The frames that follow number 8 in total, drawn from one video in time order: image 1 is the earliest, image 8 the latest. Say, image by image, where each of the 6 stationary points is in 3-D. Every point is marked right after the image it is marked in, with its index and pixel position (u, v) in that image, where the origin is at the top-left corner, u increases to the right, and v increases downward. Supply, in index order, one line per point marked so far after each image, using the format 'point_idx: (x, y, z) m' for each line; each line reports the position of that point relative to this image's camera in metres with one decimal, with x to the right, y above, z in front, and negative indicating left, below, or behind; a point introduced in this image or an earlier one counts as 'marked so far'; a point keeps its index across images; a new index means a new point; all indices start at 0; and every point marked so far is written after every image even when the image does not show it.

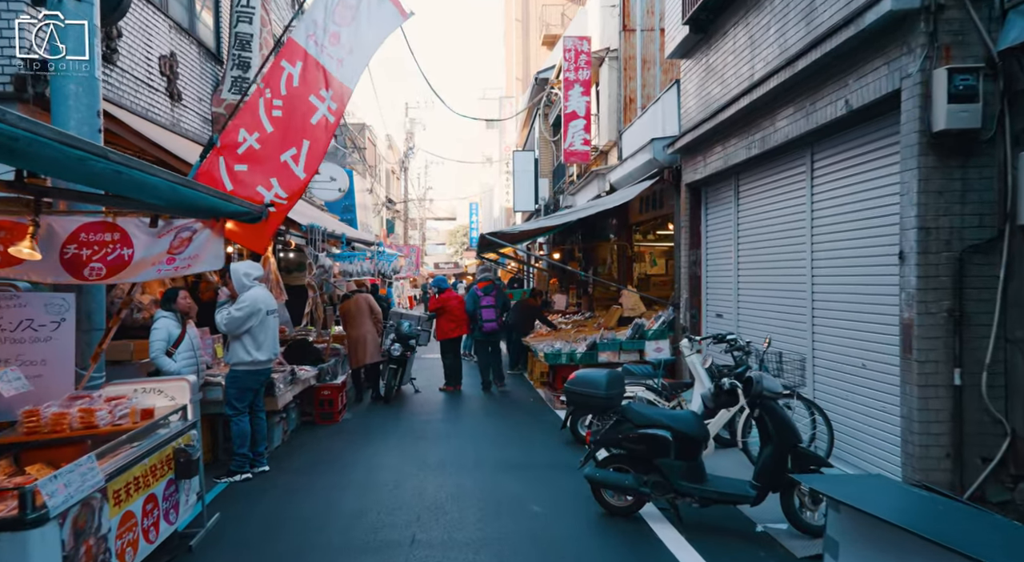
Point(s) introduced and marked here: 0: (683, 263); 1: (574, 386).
0: (+2.3, +0.2, +9.8) m
1: (+0.5, -0.8, +5.5) m
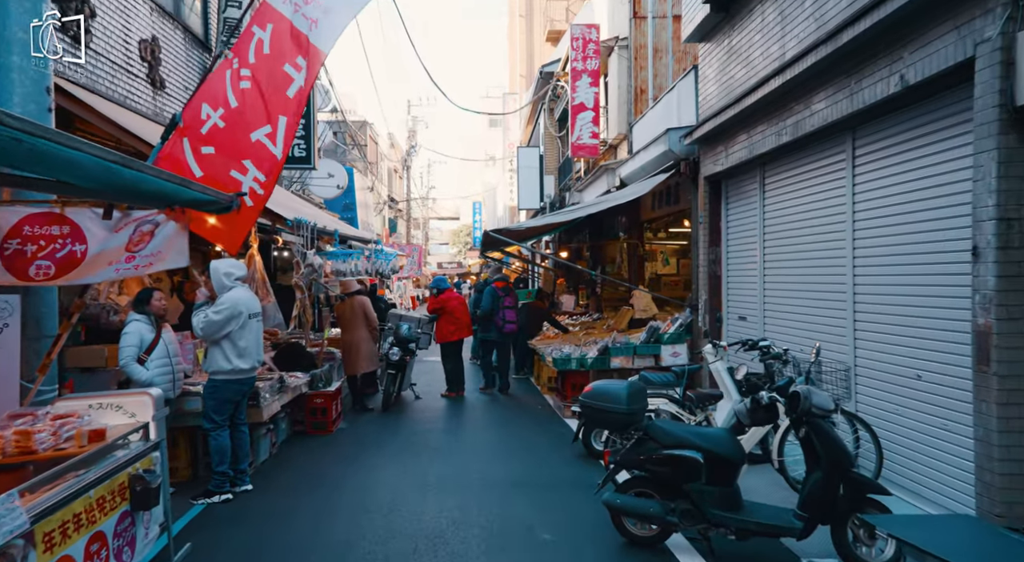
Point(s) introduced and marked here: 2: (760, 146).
0: (+2.4, +0.2, +9.1) m
1: (+0.6, -0.8, +4.9) m
2: (+2.5, +1.4, +7.2) m
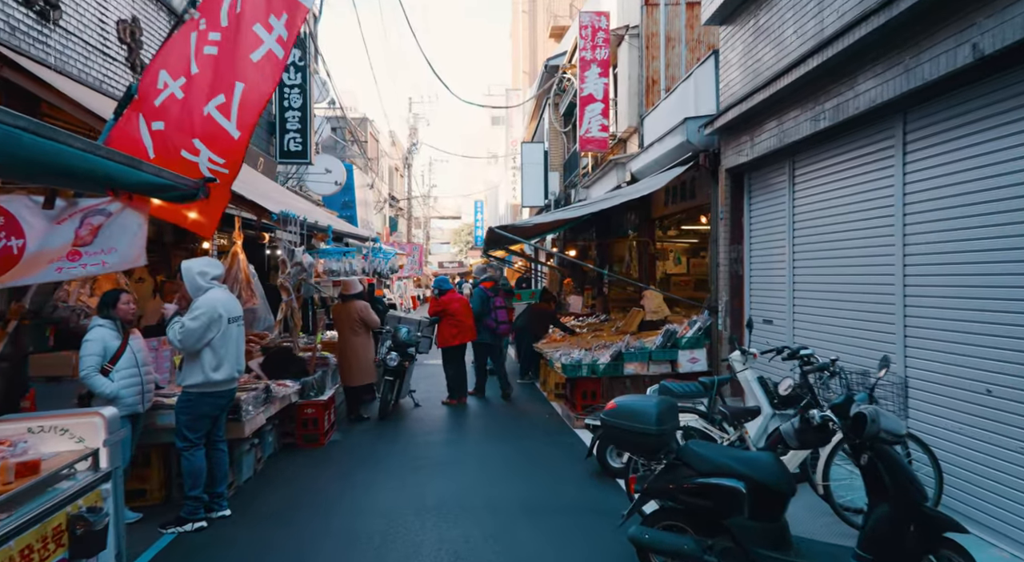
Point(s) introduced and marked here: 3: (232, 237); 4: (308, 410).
0: (+2.5, +0.2, +8.5) m
1: (+0.6, -0.8, +4.3) m
2: (+2.6, +1.4, +6.6) m
3: (-2.6, +0.4, +6.6) m
4: (-2.3, -1.4, +7.9) m
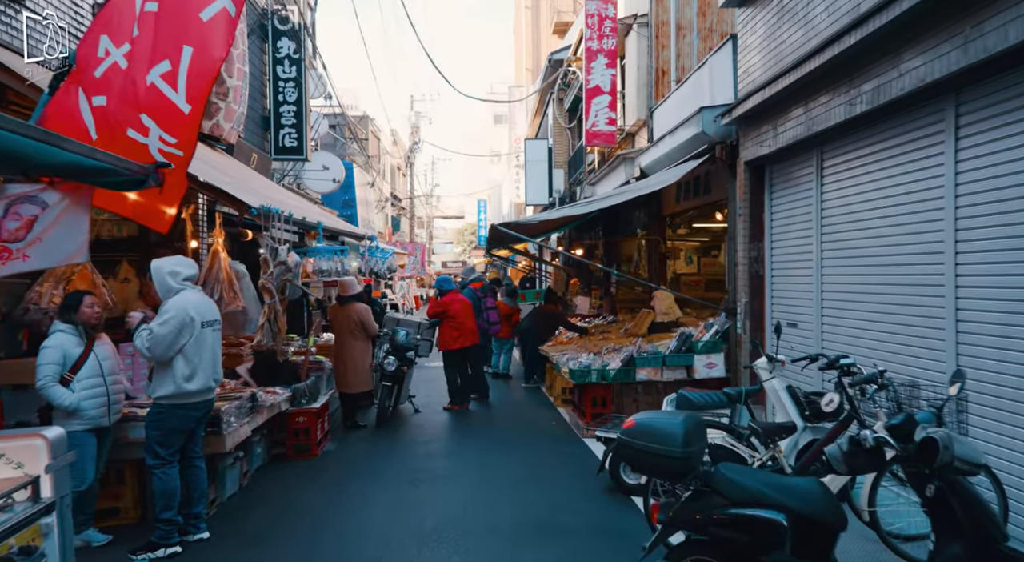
0: (+2.5, +0.2, +7.9) m
1: (+0.7, -0.8, +3.7) m
2: (+2.6, +1.4, +6.1) m
3: (-2.5, +0.4, +6.1) m
4: (-2.2, -1.4, +7.4) m
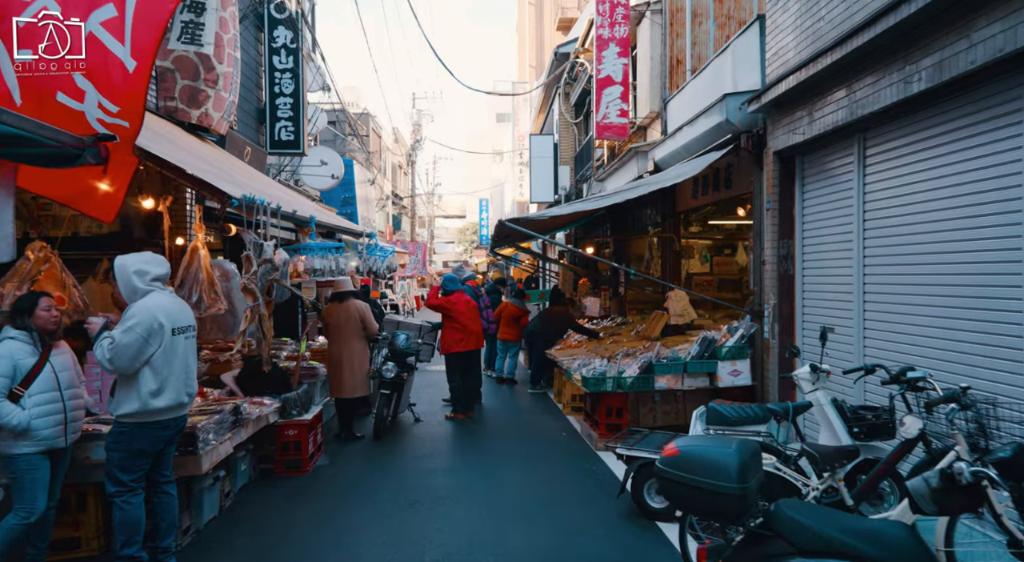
0: (+2.6, +0.2, +7.3) m
1: (+0.8, -0.8, +3.1) m
2: (+2.7, +1.4, +5.5) m
3: (-2.4, +0.4, +5.5) m
4: (-2.1, -1.4, +6.8) m
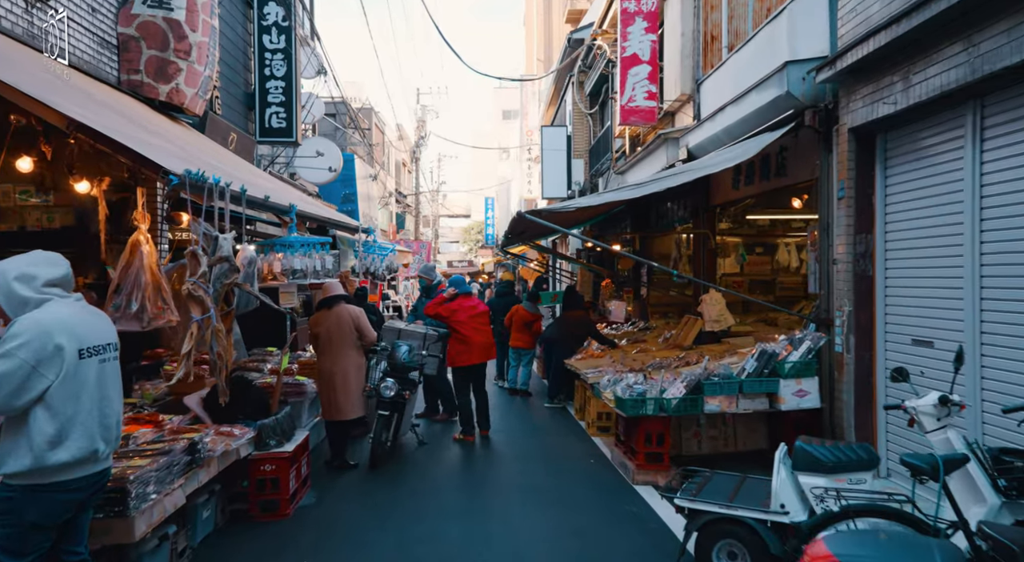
0: (+2.8, +0.2, +6.1) m
1: (+0.9, -0.8, +1.9) m
2: (+2.9, +1.3, +4.2) m
3: (-2.3, +0.4, +4.3) m
4: (-1.9, -1.5, +5.6) m
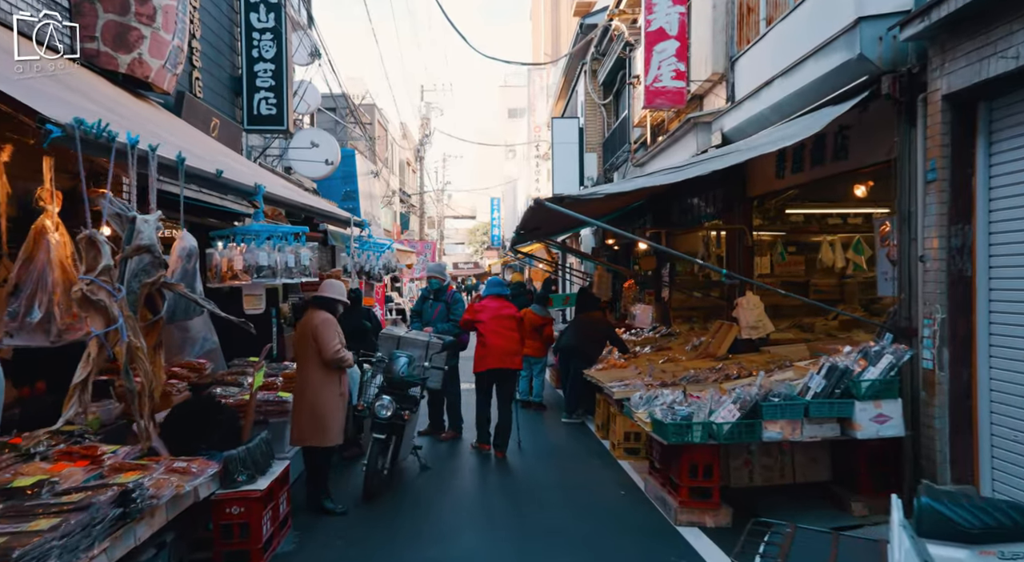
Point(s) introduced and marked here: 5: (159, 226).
0: (+3.0, +0.2, +5.1) m
1: (+1.0, -0.8, +0.9) m
2: (+3.0, +1.3, +3.2) m
3: (-2.1, +0.4, +3.3) m
4: (-1.8, -1.5, +4.6) m
5: (-1.6, +0.3, +3.5) m
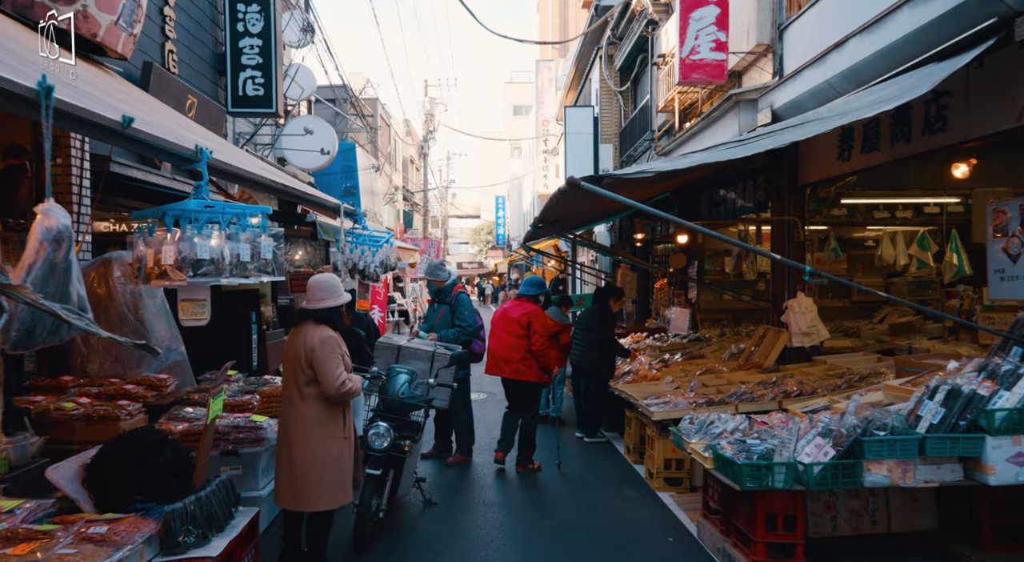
0: (+3.1, +0.2, +3.9) m
1: (+1.2, -0.8, -0.3) m
2: (+3.2, +1.3, +2.0) m
3: (-2.0, +0.4, +2.1) m
4: (-1.6, -1.5, +3.5) m
5: (-1.4, +0.3, +2.3) m
